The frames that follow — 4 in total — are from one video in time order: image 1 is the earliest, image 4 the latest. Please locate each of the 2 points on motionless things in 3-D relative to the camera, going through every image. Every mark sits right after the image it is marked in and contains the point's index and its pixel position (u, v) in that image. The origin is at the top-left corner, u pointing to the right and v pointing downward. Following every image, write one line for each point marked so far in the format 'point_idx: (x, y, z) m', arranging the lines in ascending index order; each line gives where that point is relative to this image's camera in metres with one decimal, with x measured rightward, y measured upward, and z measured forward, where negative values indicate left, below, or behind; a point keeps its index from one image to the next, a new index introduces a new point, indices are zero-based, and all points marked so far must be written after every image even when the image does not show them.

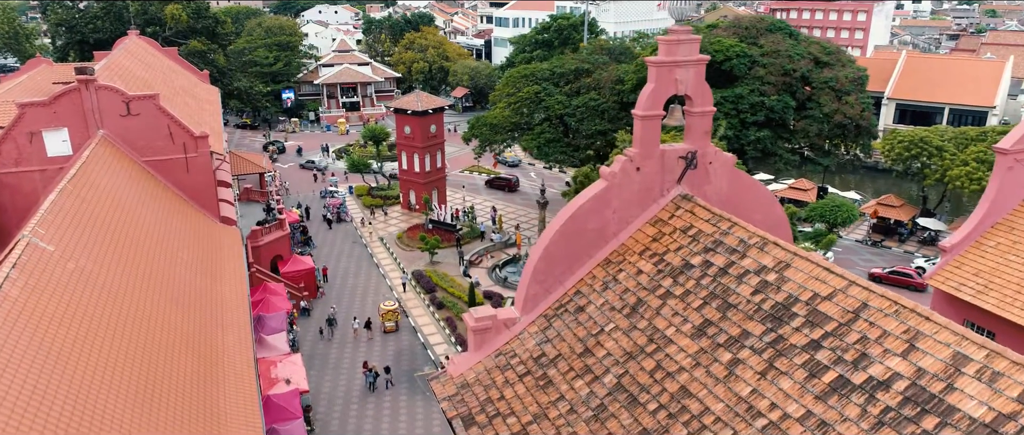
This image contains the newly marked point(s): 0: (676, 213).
0: (+2.8, +0.1, +11.6) m
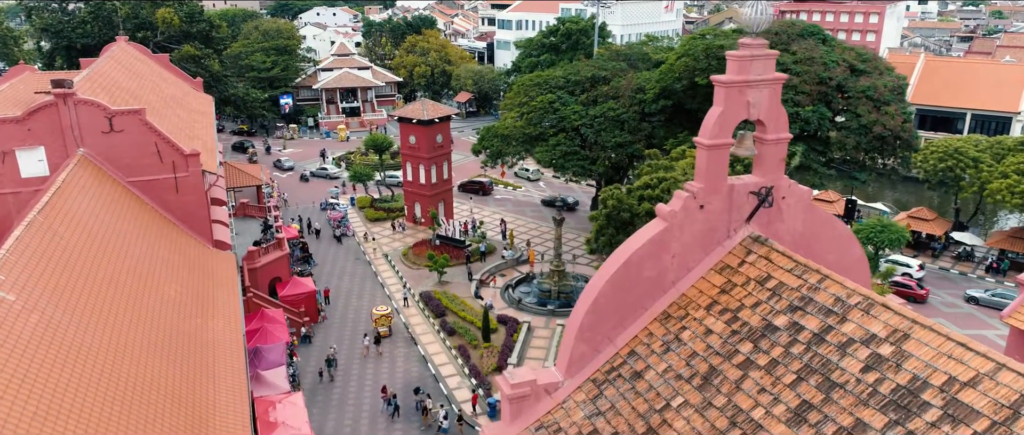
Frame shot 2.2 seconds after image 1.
0: (+3.4, -0.6, +9.8) m
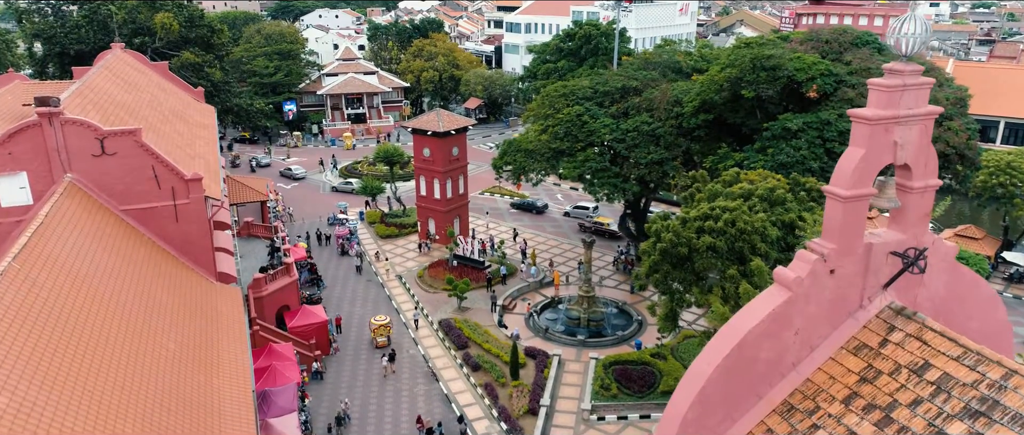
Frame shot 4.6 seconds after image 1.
0: (+4.4, -1.4, +7.9) m
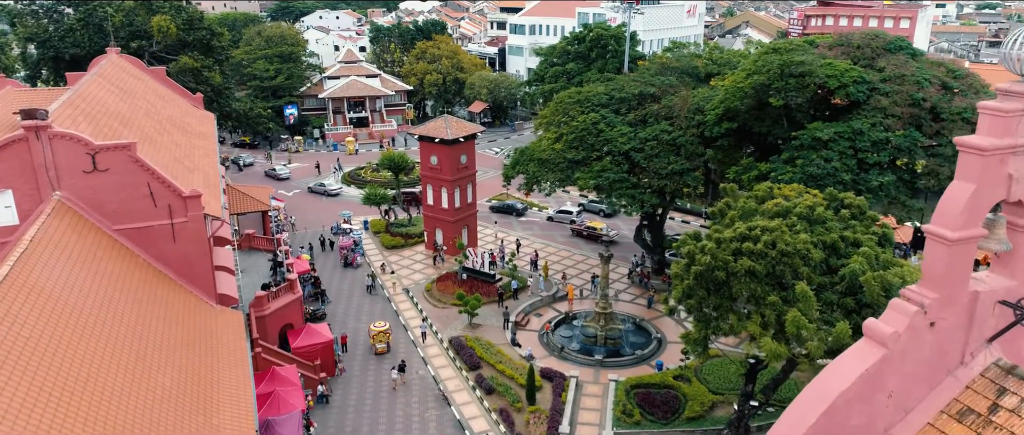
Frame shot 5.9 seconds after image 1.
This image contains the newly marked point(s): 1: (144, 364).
0: (+4.9, -1.9, +6.7) m
1: (-6.9, -2.7, +12.6) m
